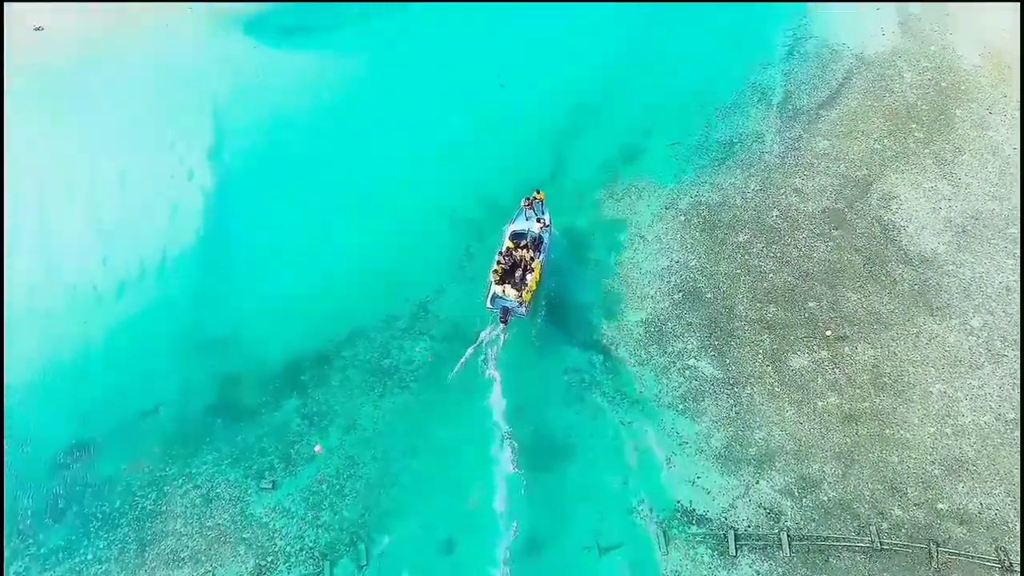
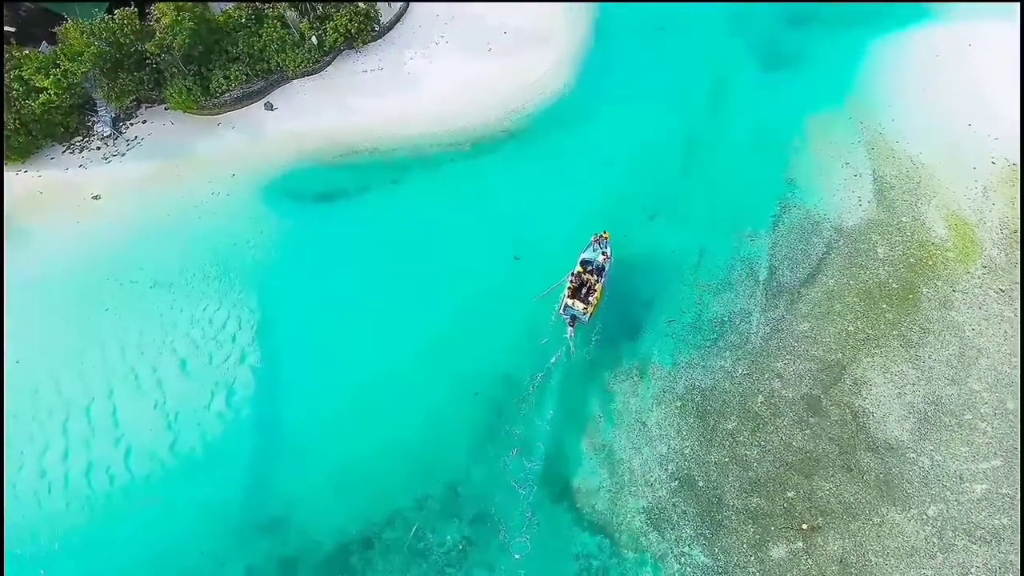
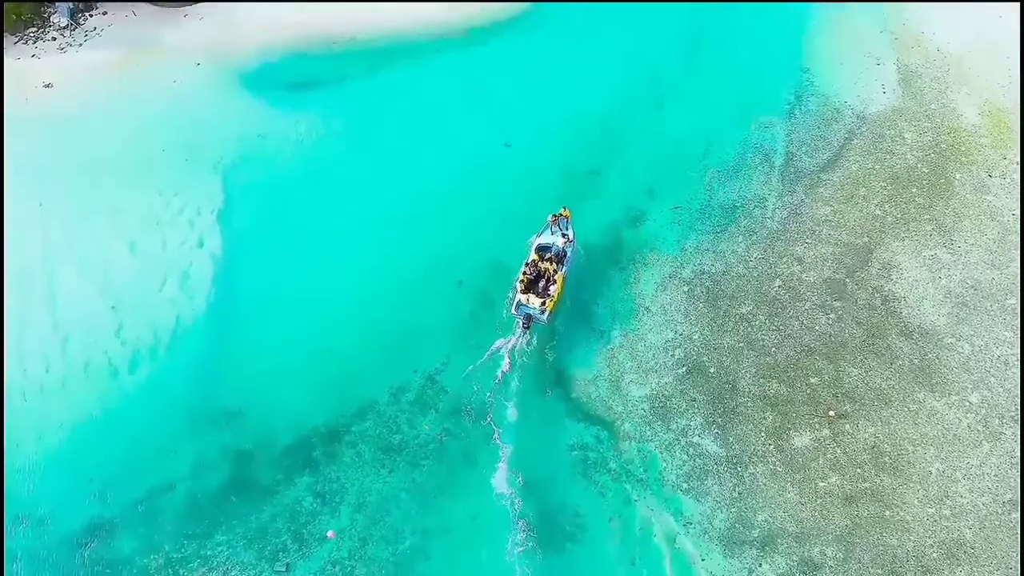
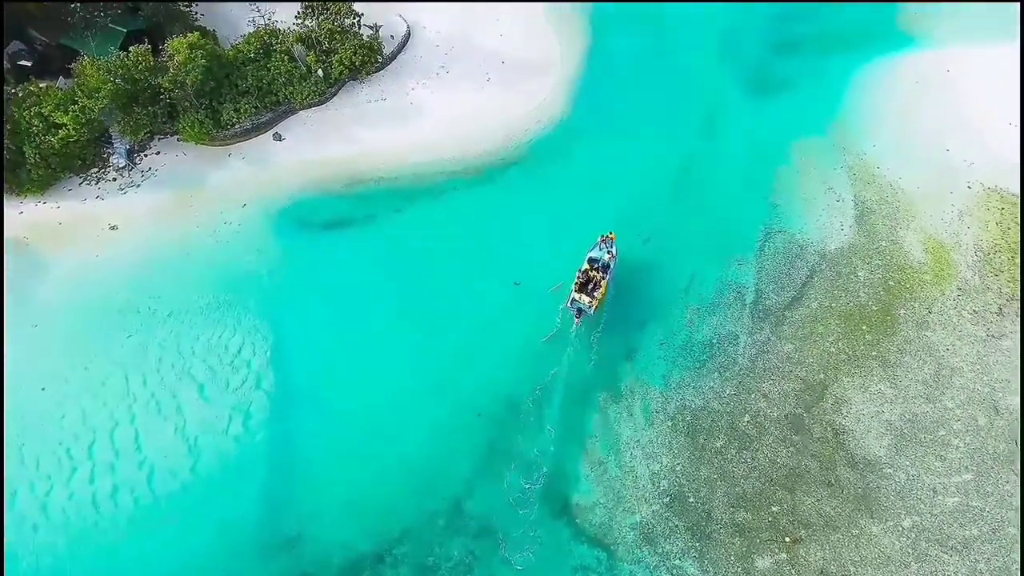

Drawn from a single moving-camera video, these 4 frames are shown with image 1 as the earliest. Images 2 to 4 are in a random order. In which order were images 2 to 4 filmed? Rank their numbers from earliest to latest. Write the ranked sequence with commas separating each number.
3, 2, 4
